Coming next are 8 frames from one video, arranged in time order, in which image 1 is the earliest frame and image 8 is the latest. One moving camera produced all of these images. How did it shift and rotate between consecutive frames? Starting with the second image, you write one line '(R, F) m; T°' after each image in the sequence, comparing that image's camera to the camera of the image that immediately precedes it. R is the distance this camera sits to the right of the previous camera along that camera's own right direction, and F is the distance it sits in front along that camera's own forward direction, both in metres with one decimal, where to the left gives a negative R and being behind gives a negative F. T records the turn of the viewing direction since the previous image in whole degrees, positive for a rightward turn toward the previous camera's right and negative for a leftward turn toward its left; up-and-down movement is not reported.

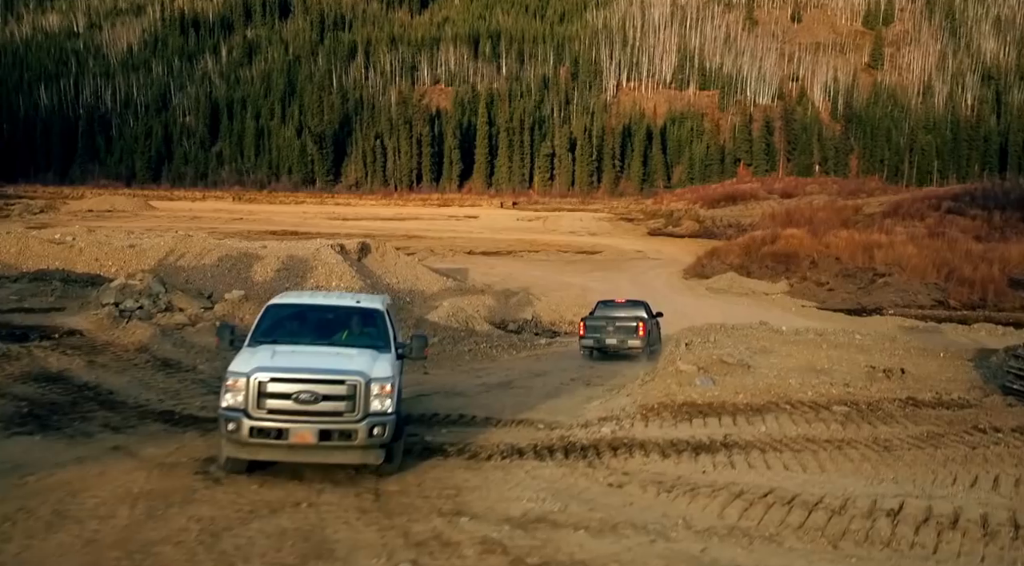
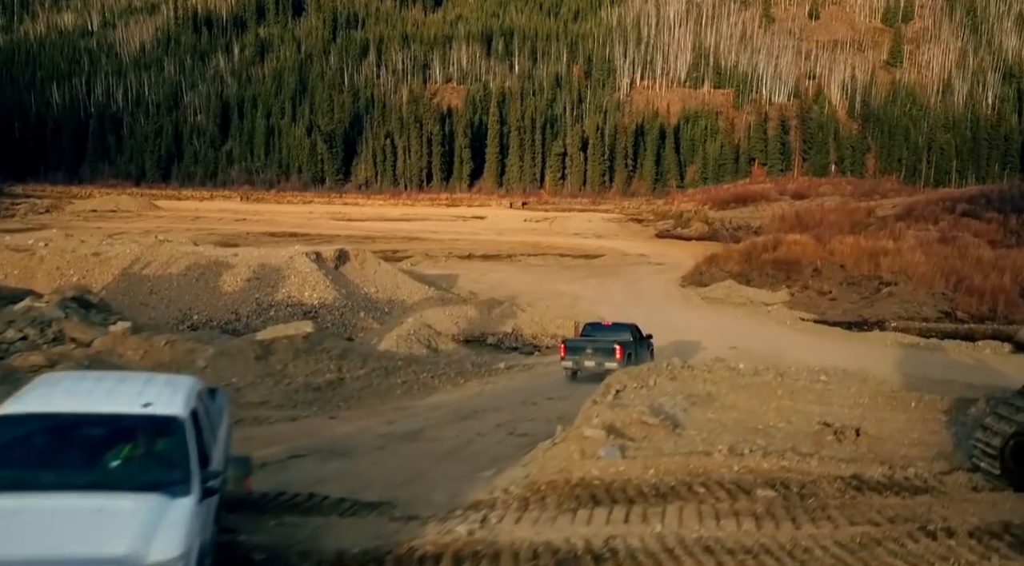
(+1.0, +1.2) m; -1°
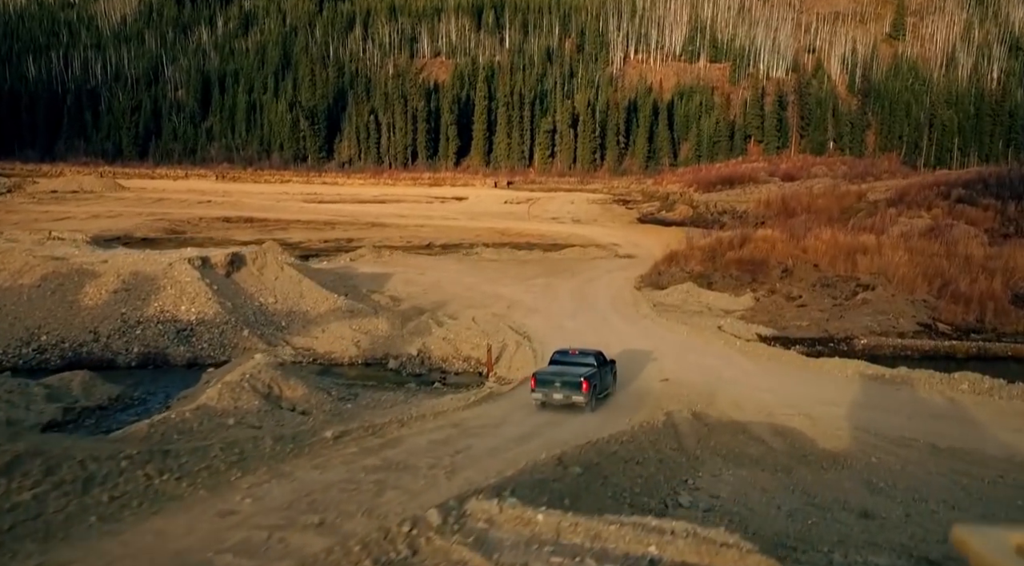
(+2.4, +3.5) m; 0°
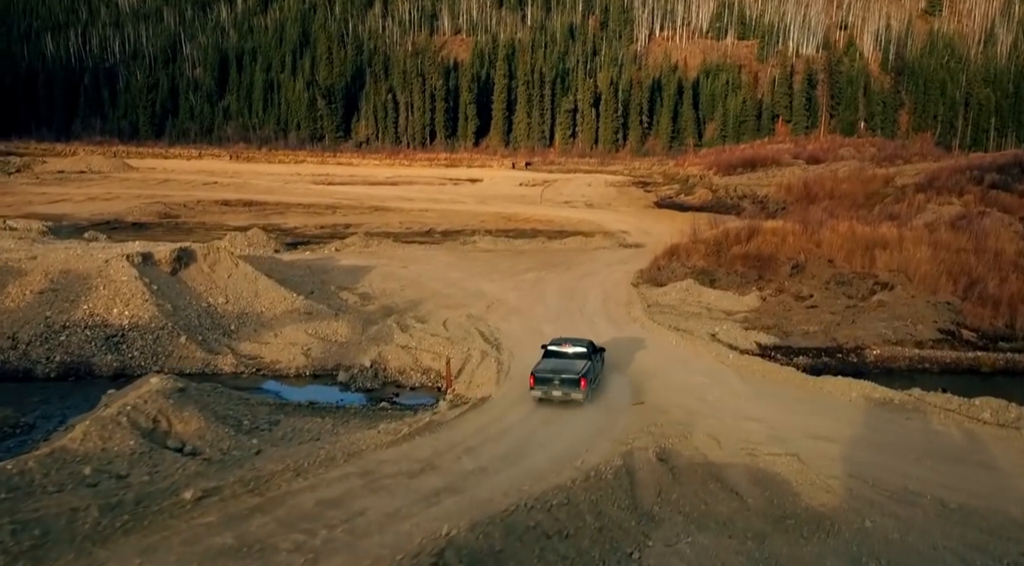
(+1.4, +2.4) m; -2°
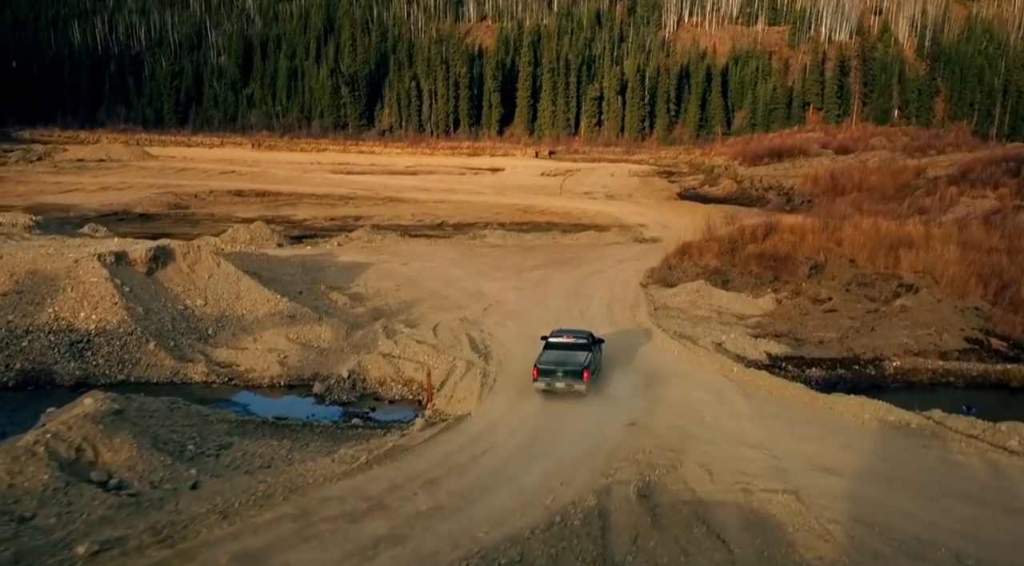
(+0.9, +1.4) m; -2°
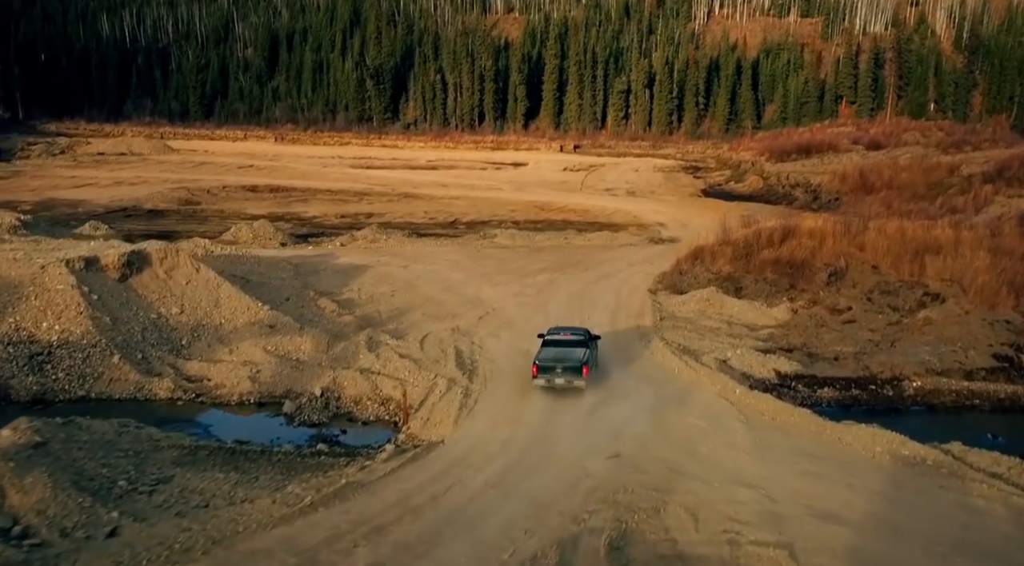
(+0.9, +1.3) m; -2°
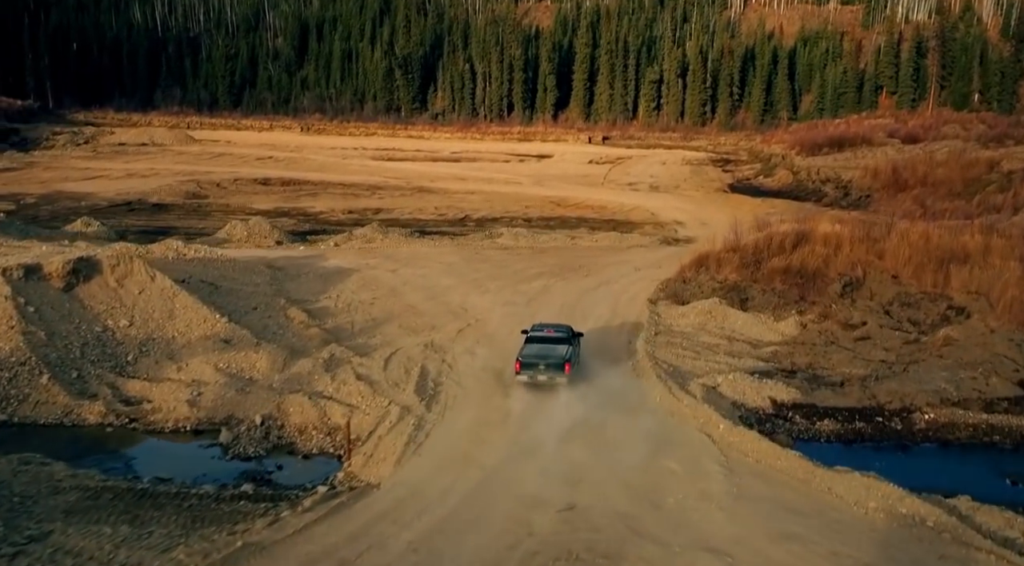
(+1.3, +1.7) m; -2°
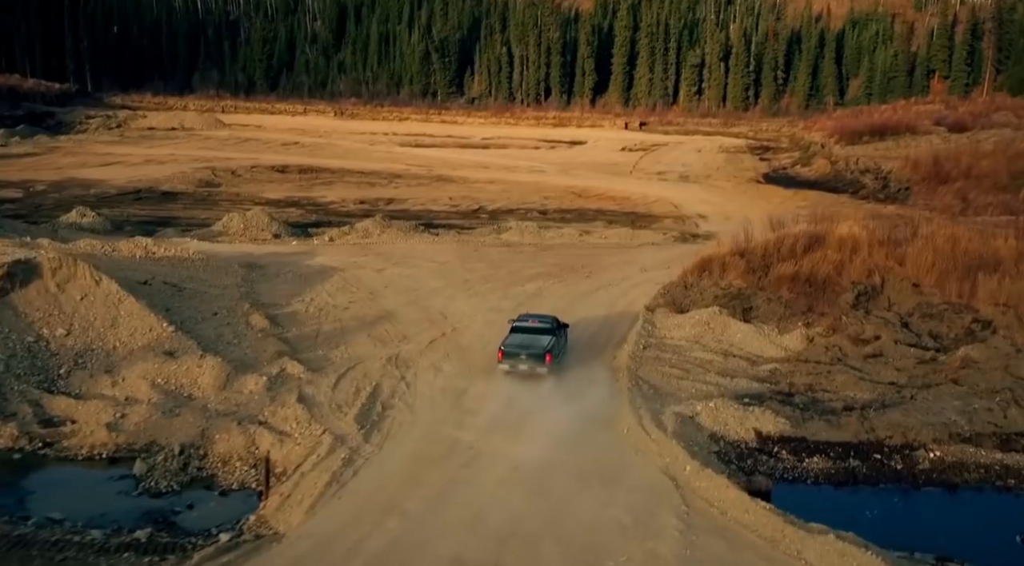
(+1.6, +1.7) m; -3°
